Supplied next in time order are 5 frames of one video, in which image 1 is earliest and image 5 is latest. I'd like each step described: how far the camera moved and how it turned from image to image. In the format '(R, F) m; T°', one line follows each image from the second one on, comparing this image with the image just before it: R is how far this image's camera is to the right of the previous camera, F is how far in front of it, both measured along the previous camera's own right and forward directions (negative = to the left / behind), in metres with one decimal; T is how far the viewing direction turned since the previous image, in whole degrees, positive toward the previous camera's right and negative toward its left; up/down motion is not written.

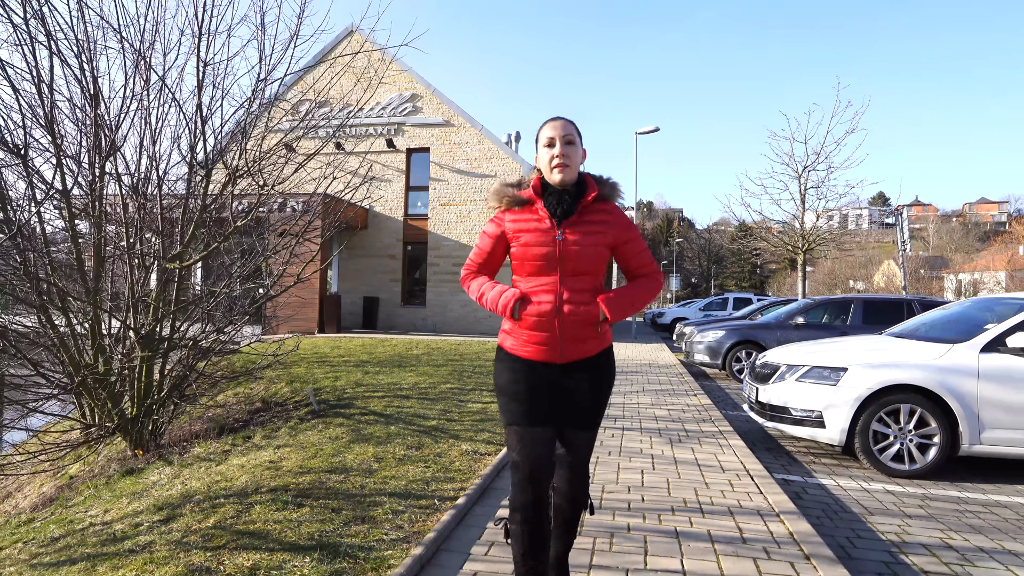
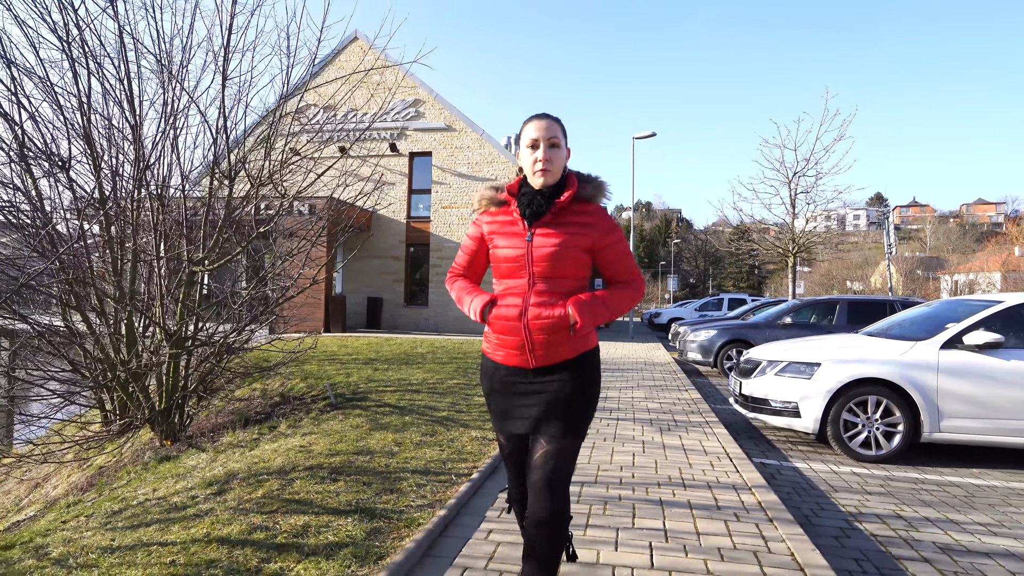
(0.0, -0.5) m; 0°
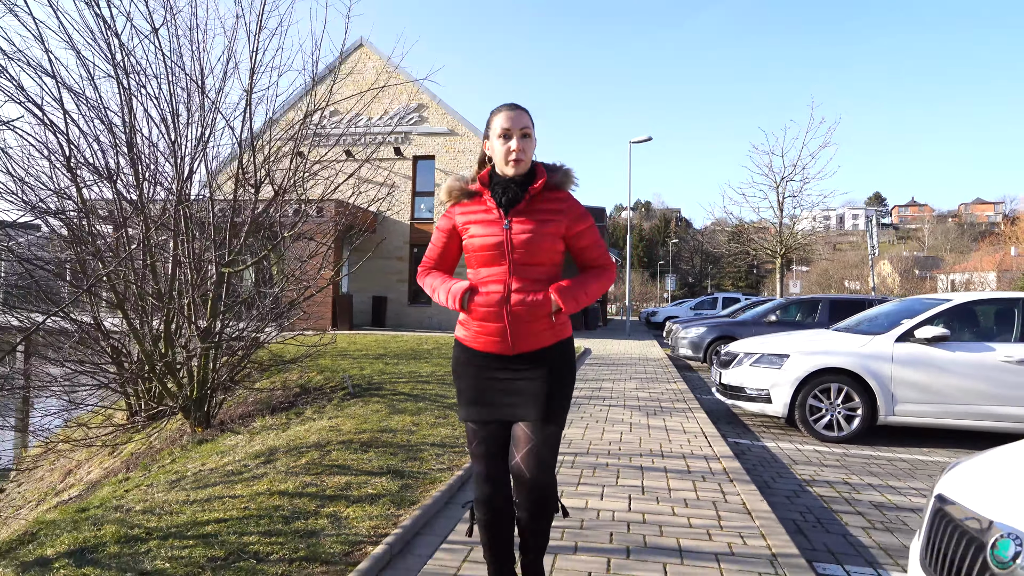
(0.0, -0.6) m; 0°
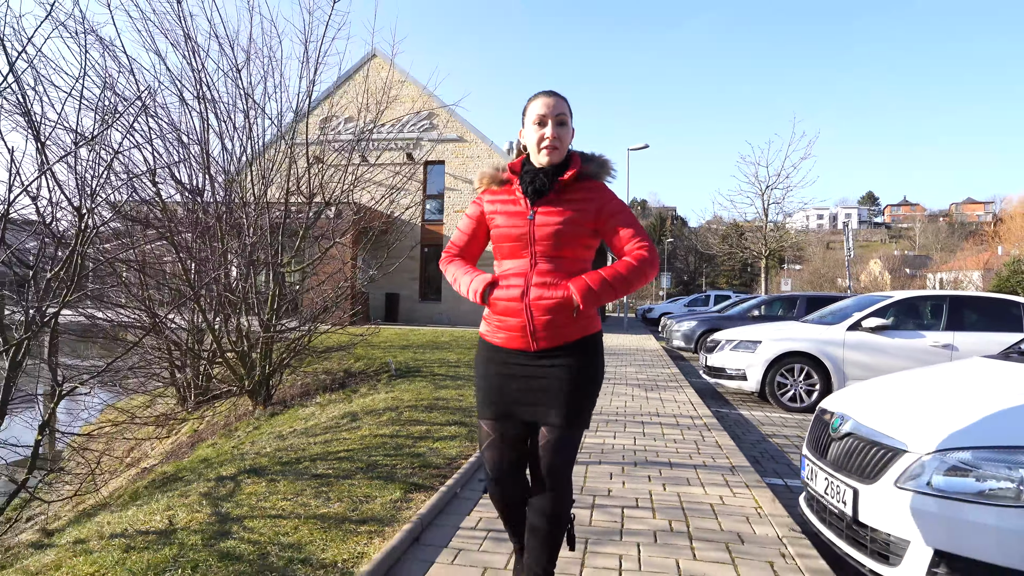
(-0.3, -1.2) m; 0°
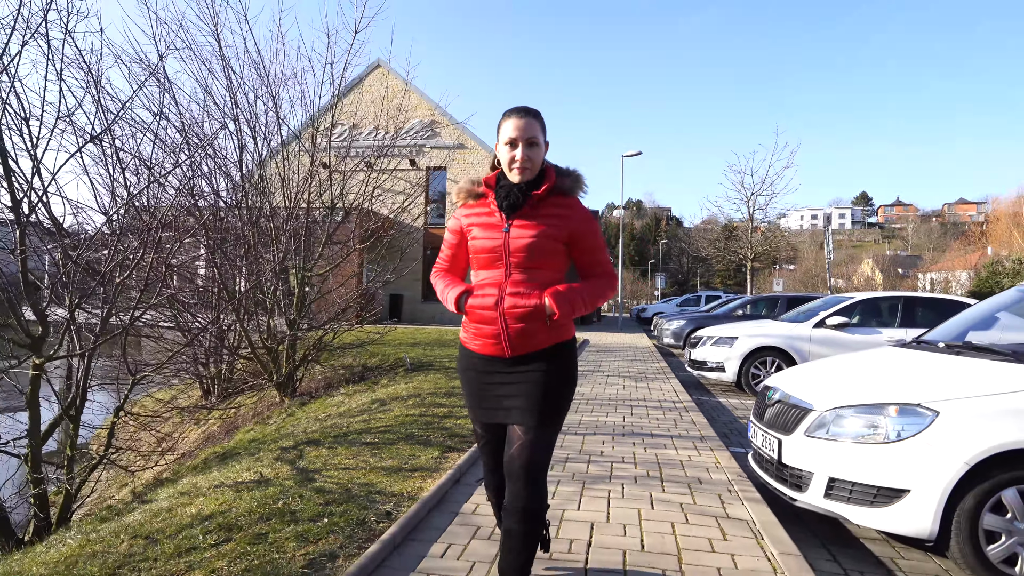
(-0.1, -0.9) m; 0°
